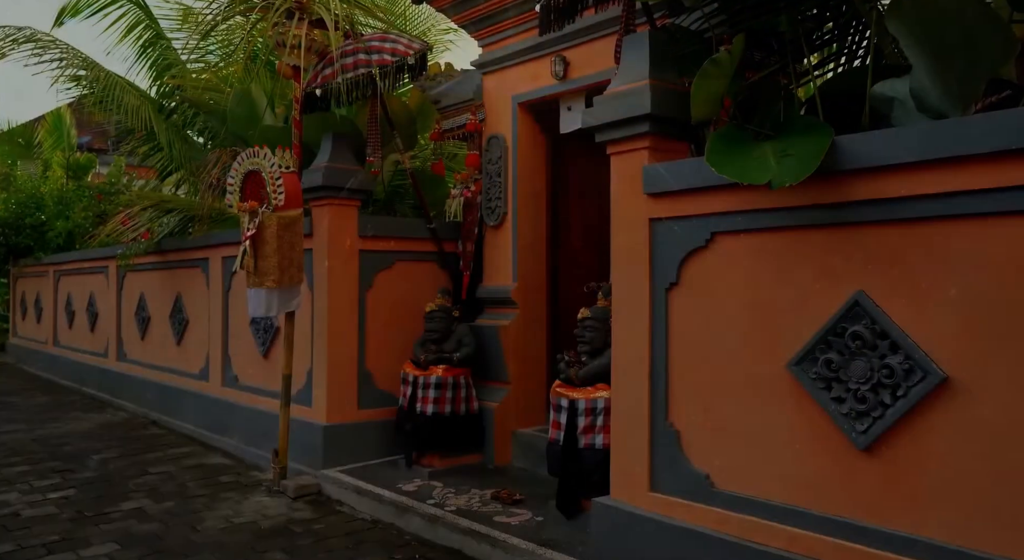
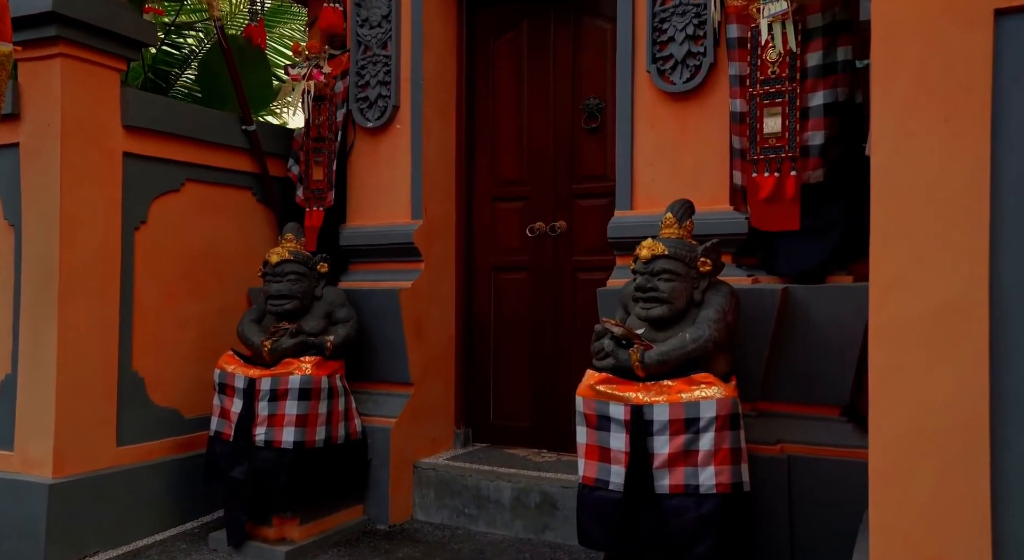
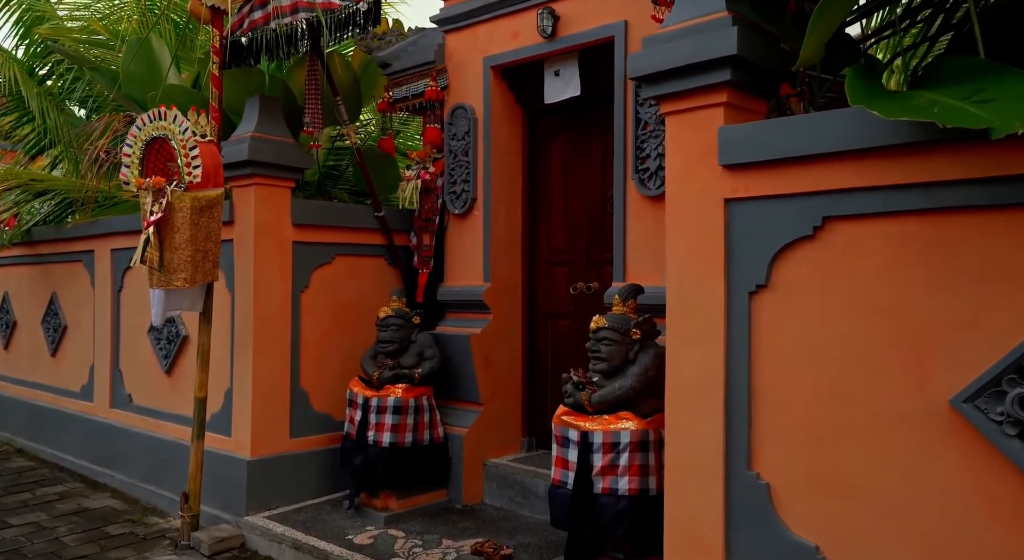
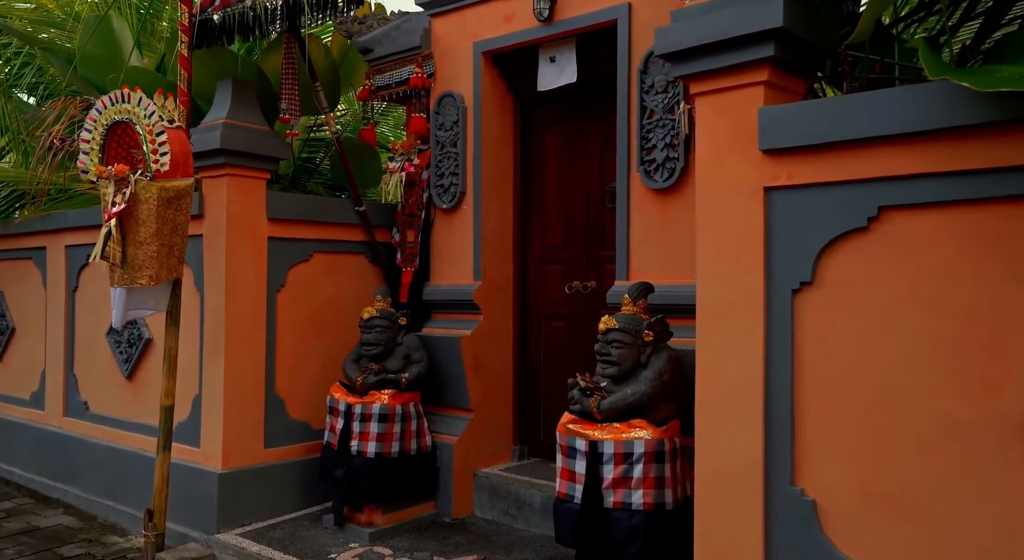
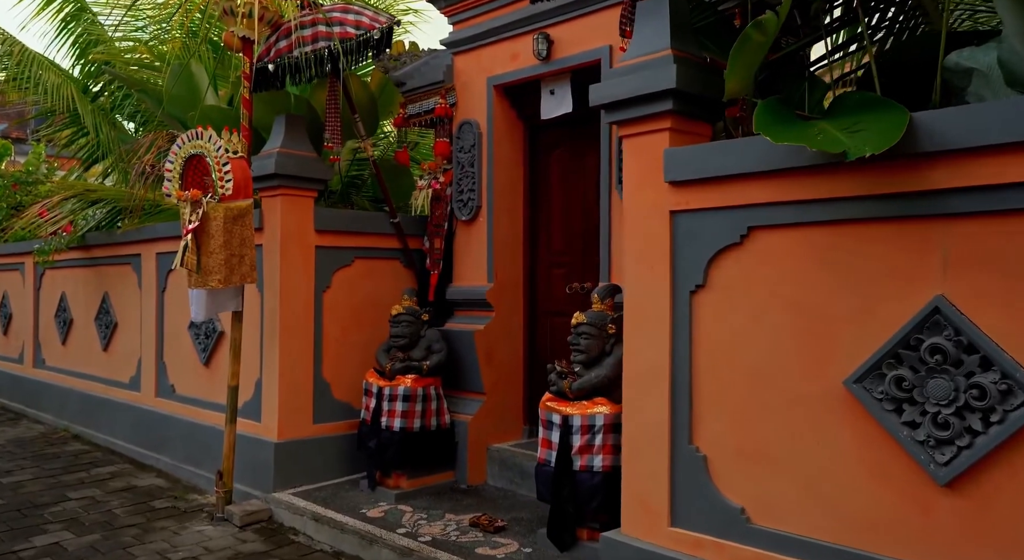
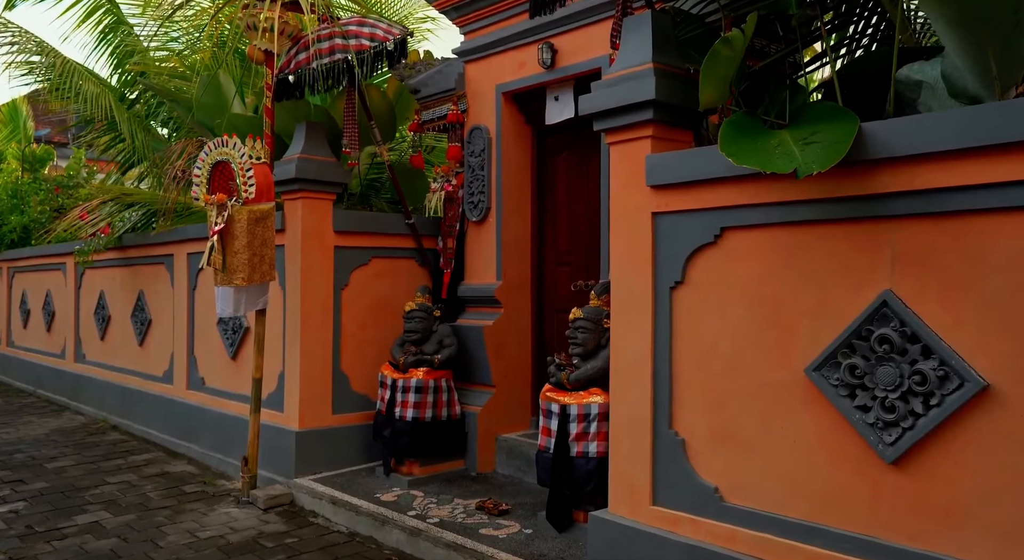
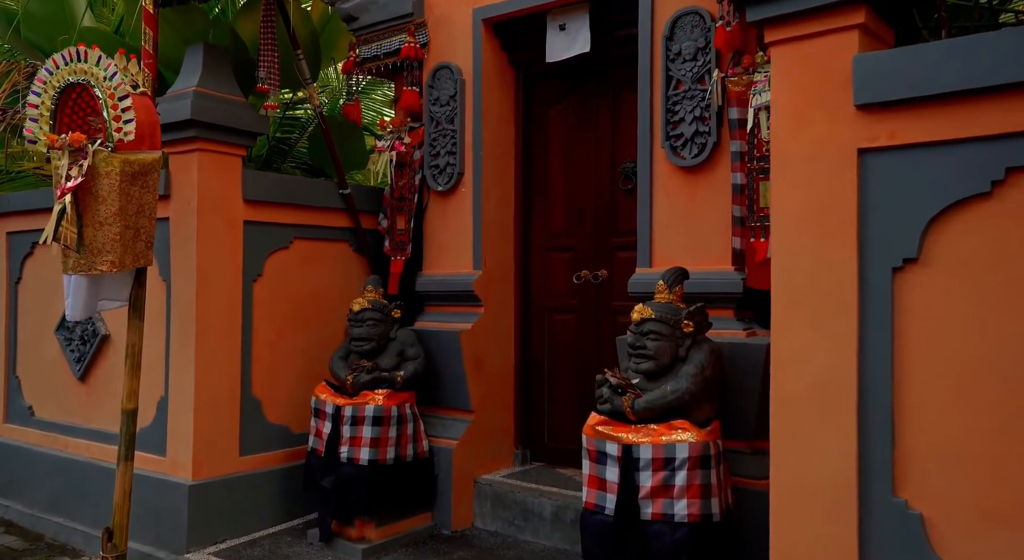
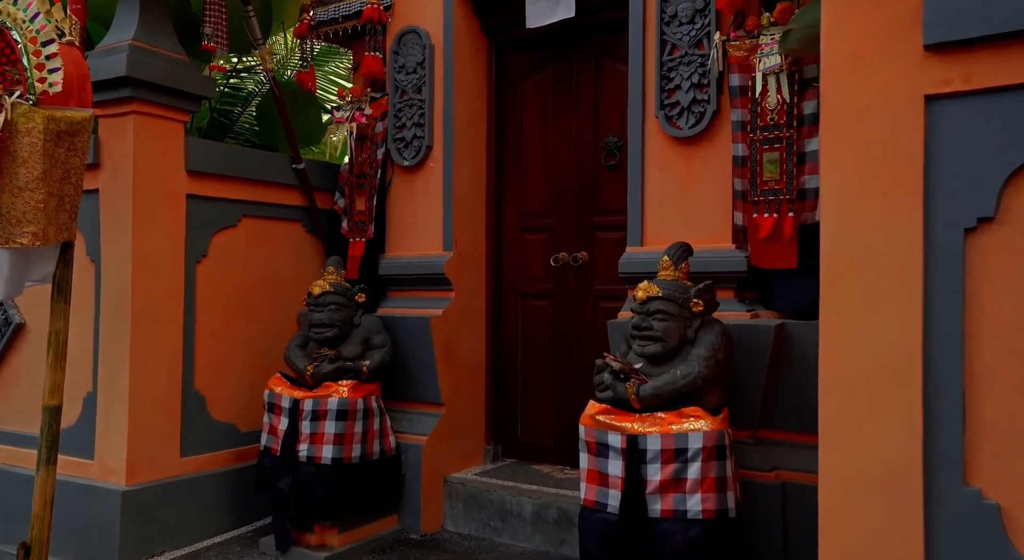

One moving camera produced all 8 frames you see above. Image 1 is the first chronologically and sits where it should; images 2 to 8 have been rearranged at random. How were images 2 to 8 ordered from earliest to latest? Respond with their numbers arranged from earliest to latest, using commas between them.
6, 5, 3, 4, 7, 8, 2
